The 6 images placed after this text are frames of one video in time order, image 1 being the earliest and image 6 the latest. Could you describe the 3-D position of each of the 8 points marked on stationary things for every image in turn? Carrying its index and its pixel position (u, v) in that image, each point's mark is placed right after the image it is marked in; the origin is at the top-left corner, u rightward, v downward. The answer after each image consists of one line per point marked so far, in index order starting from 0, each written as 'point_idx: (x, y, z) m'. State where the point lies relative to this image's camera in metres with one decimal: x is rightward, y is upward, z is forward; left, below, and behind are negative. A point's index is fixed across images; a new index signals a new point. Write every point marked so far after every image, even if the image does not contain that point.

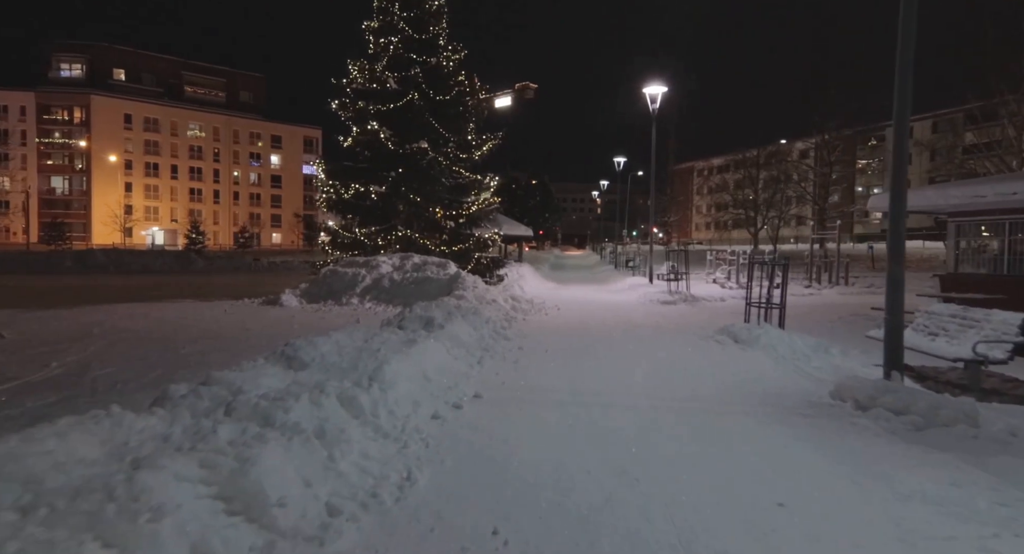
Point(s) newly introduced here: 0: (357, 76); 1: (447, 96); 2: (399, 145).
0: (-5.4, +6.9, +18.3) m
1: (-2.3, +6.4, +18.8) m
2: (-4.0, +4.5, +18.2) m
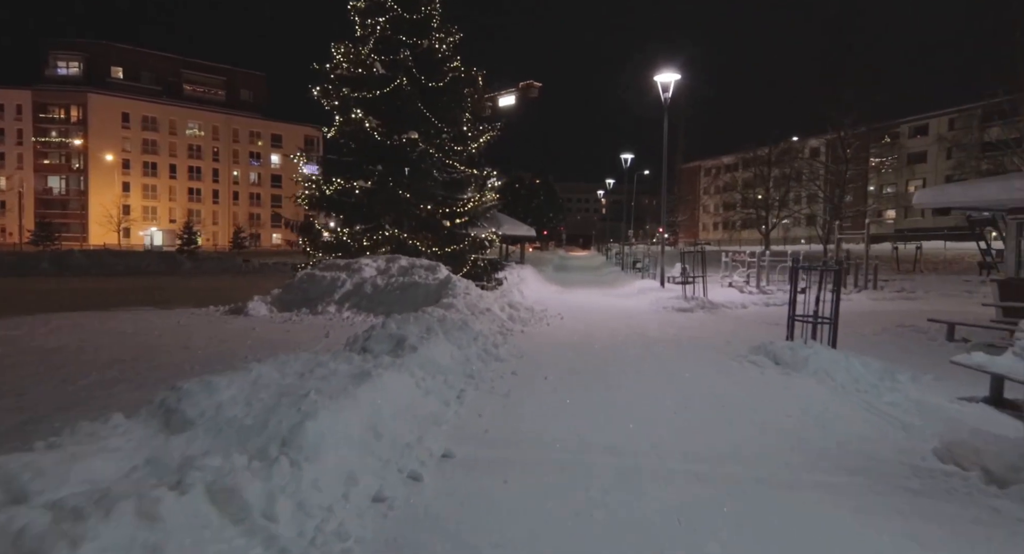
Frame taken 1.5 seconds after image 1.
0: (-5.4, +6.7, +16.7) m
1: (-2.3, +6.3, +17.2) m
2: (-4.0, +4.4, +16.6) m
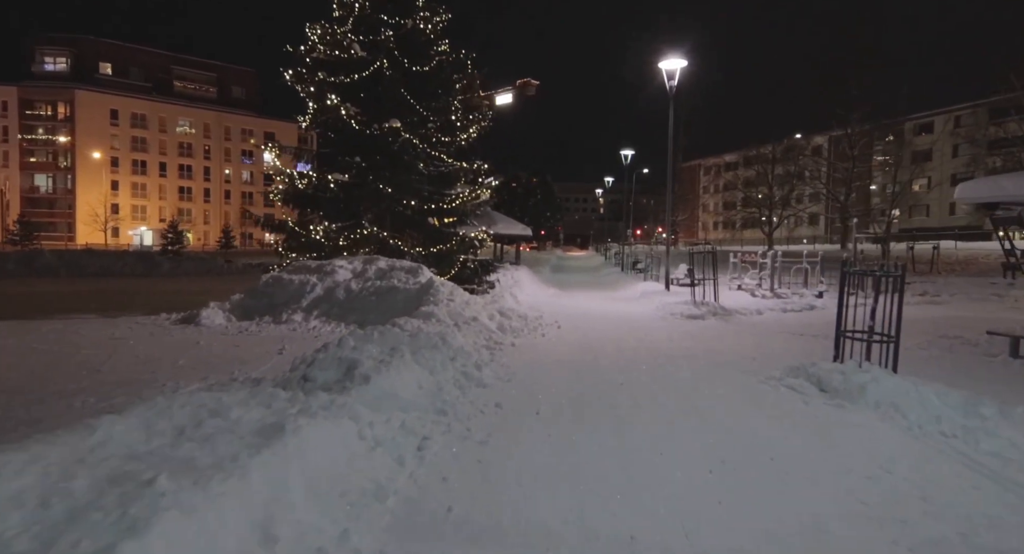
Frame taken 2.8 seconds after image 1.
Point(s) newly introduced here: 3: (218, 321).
0: (-5.6, +6.7, +15.2) m
1: (-2.6, +6.2, +15.7) m
2: (-4.2, +4.3, +15.1) m
3: (-6.0, -0.9, +10.7) m
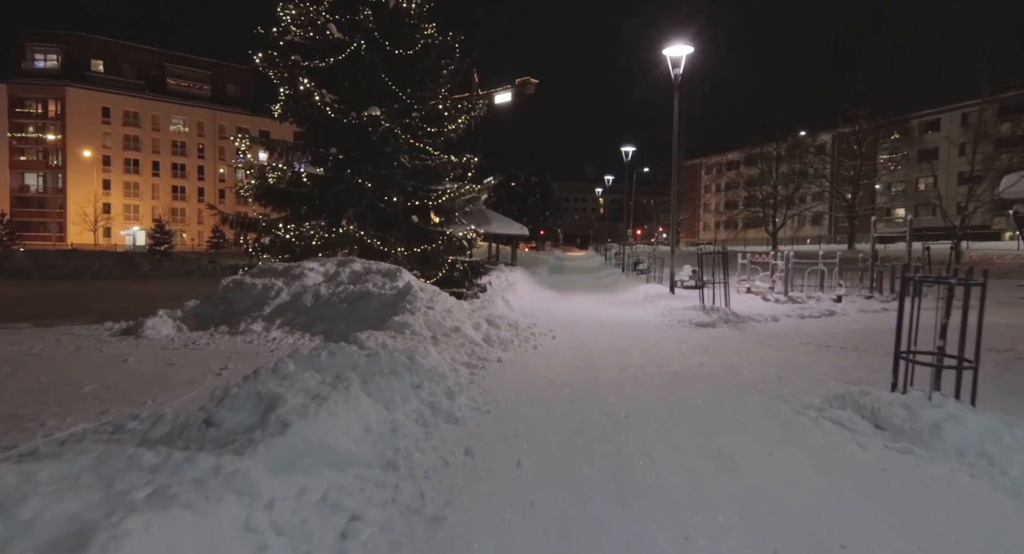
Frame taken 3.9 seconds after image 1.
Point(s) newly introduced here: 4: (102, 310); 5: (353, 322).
0: (-5.8, +6.6, +13.9) m
1: (-2.8, +6.1, +14.4) m
2: (-4.4, +4.3, +13.8) m
3: (-6.2, -1.0, +9.4) m
4: (-12.6, -1.0, +16.2) m
5: (-2.9, -0.8, +9.7) m
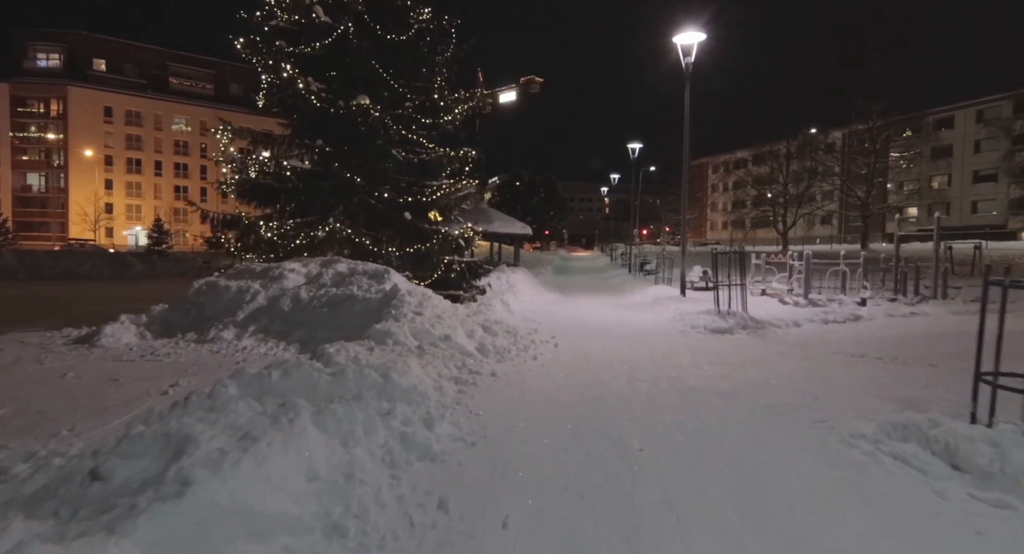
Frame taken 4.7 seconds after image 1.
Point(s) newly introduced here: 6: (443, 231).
0: (-5.8, +6.5, +12.9) m
1: (-2.8, +6.1, +13.5) m
2: (-4.4, +4.2, +12.9) m
3: (-6.2, -1.0, +8.5) m
4: (-12.6, -1.0, +15.4) m
5: (-3.0, -0.9, +8.8) m
6: (-1.8, +1.2, +13.7) m
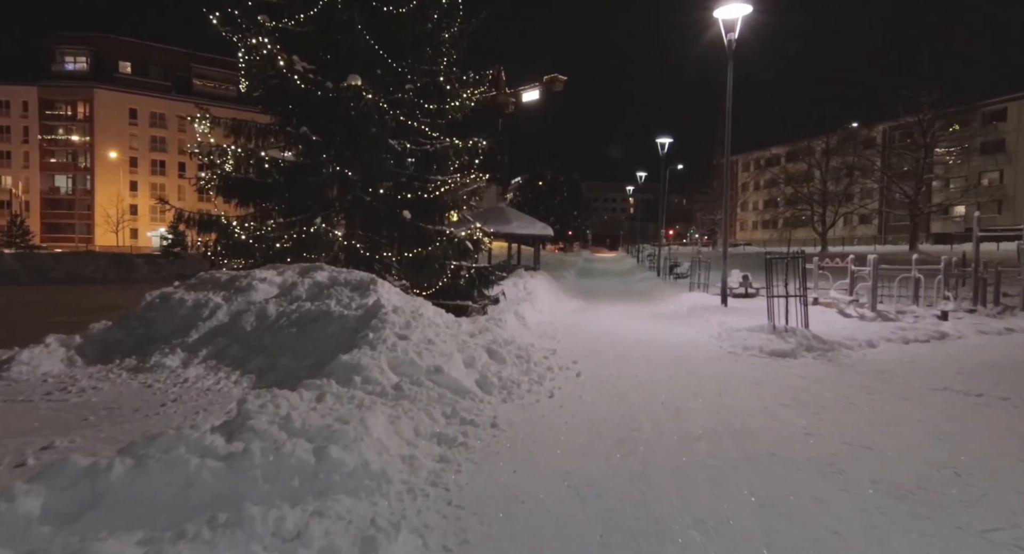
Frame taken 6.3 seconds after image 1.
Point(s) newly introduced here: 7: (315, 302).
0: (-5.5, +6.4, +11.3) m
1: (-2.4, +5.9, +11.7) m
2: (-4.1, +4.0, +11.2) m
3: (-6.1, -1.2, +6.9) m
4: (-12.2, -1.2, +14.1) m
5: (-2.8, -1.0, +7.0) m
6: (-1.4, +1.0, +11.9) m
7: (-3.0, -0.4, +8.1) m
